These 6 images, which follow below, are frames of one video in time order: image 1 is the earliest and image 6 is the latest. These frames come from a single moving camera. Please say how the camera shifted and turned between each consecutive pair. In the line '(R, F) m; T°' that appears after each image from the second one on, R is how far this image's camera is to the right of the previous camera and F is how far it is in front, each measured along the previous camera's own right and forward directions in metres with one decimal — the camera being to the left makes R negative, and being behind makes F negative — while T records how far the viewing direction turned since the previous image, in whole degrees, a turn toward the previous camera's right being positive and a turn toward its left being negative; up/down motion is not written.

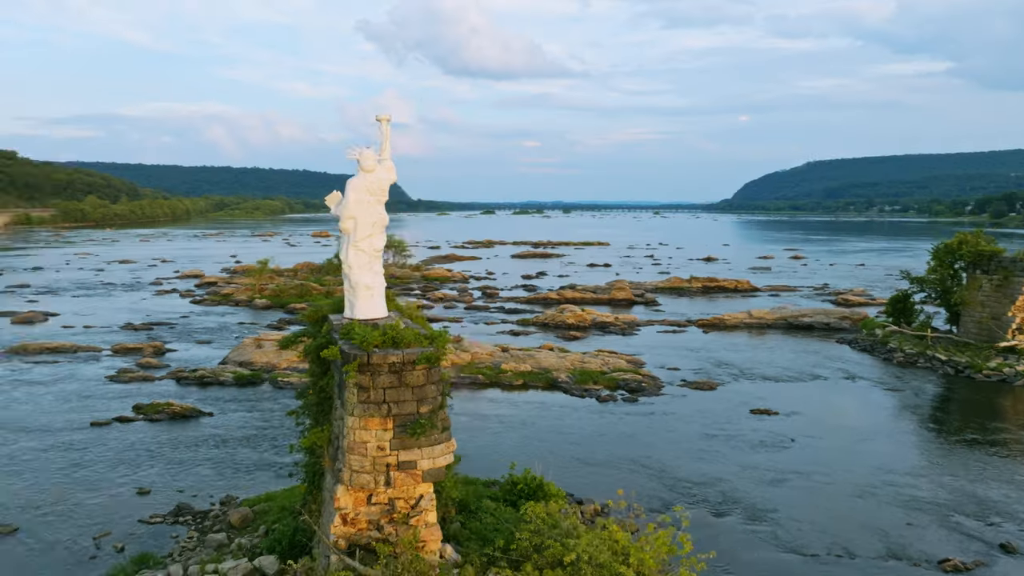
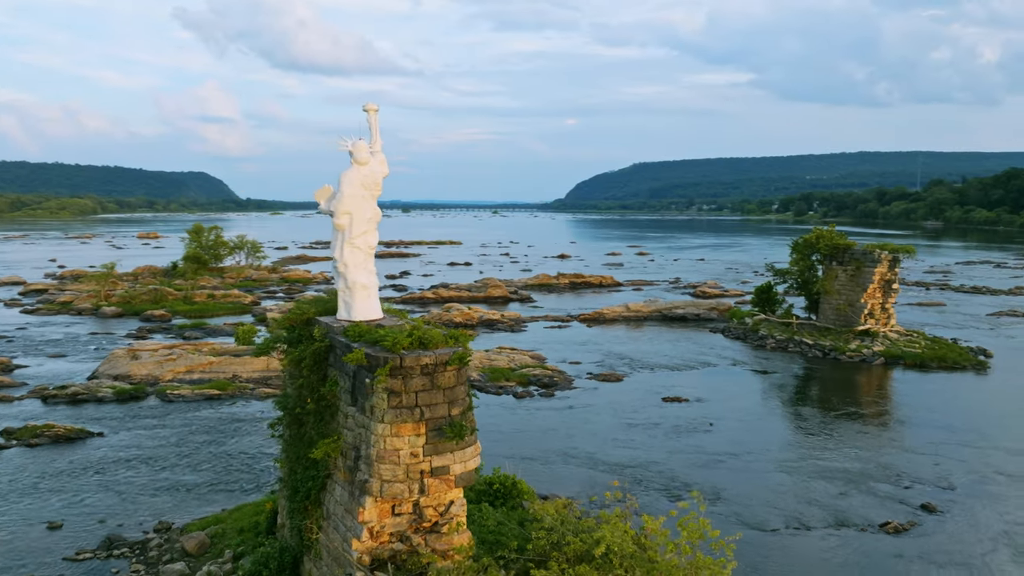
(-2.4, +0.4) m; +12°
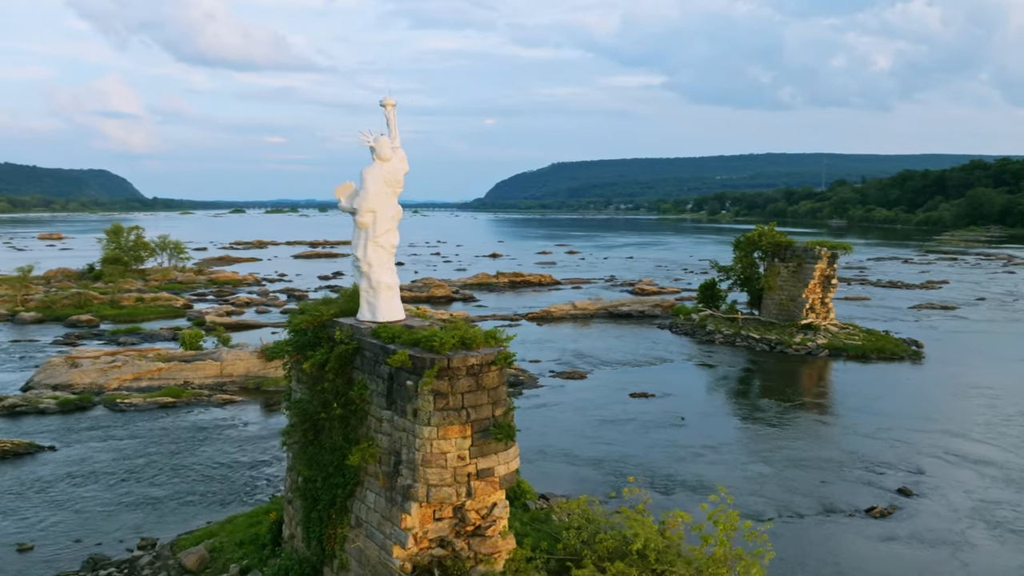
(-1.5, +0.2) m; +6°
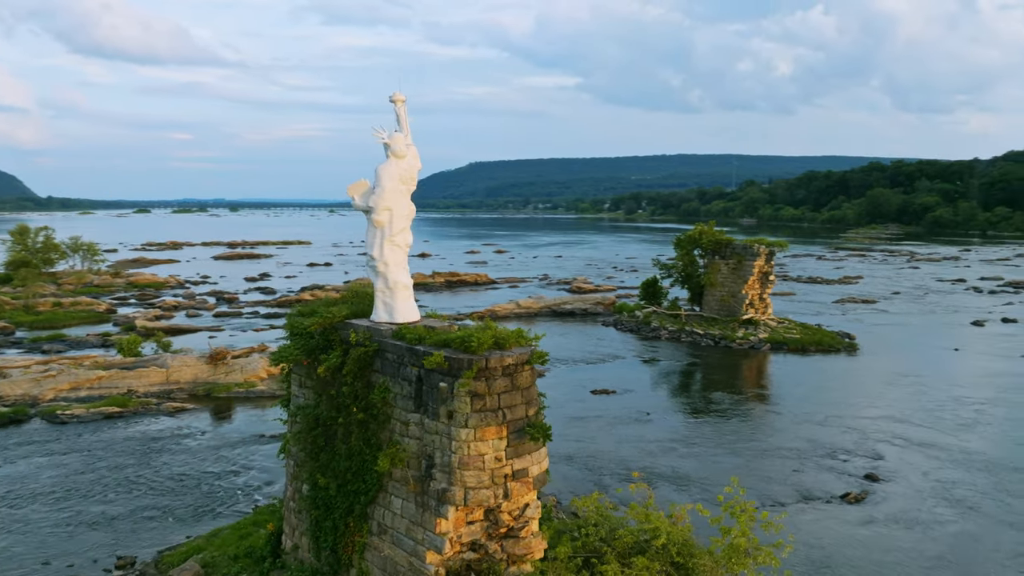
(-1.4, +0.2) m; +6°
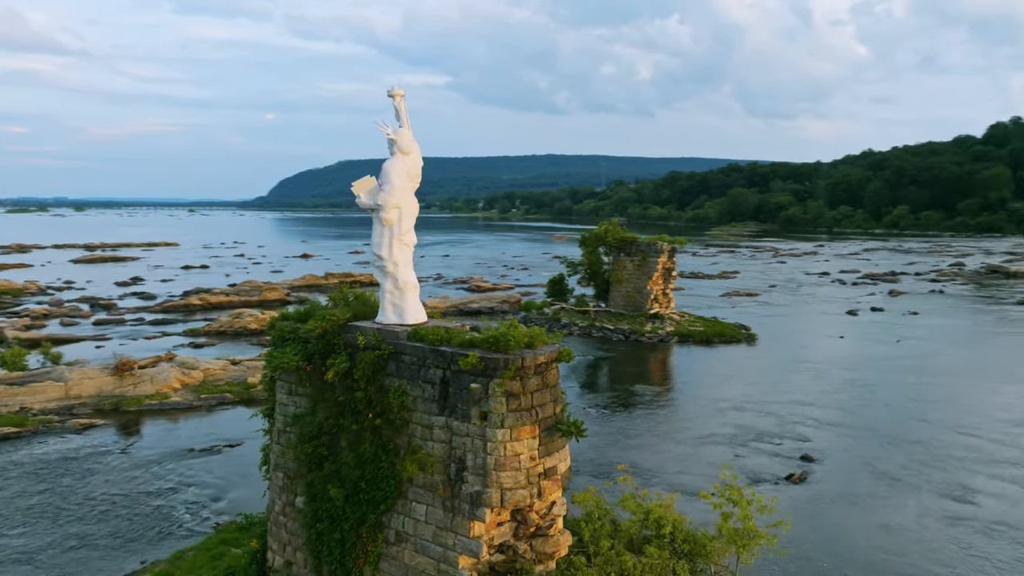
(-1.8, +0.2) m; +9°
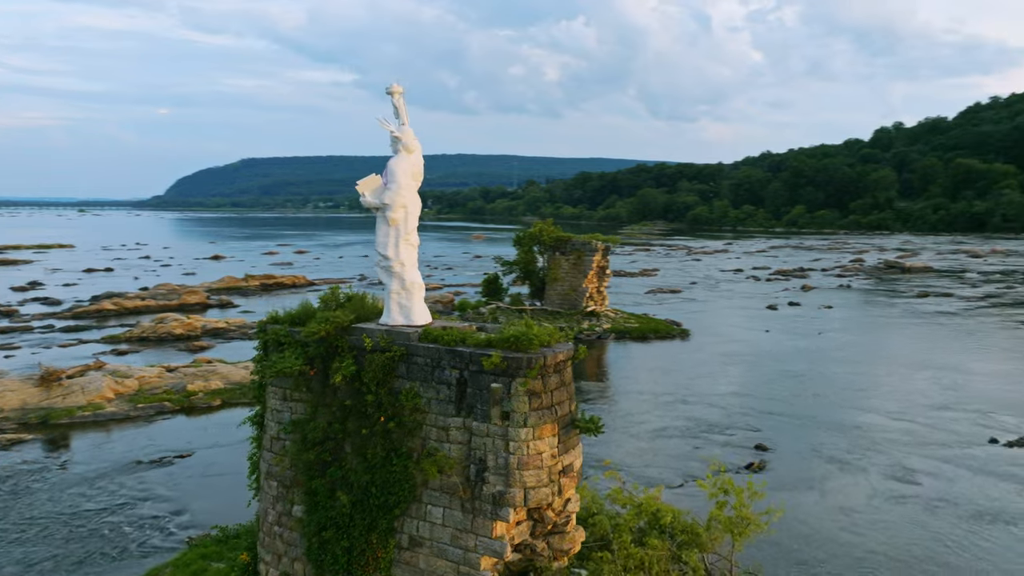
(-1.2, +0.1) m; +7°
